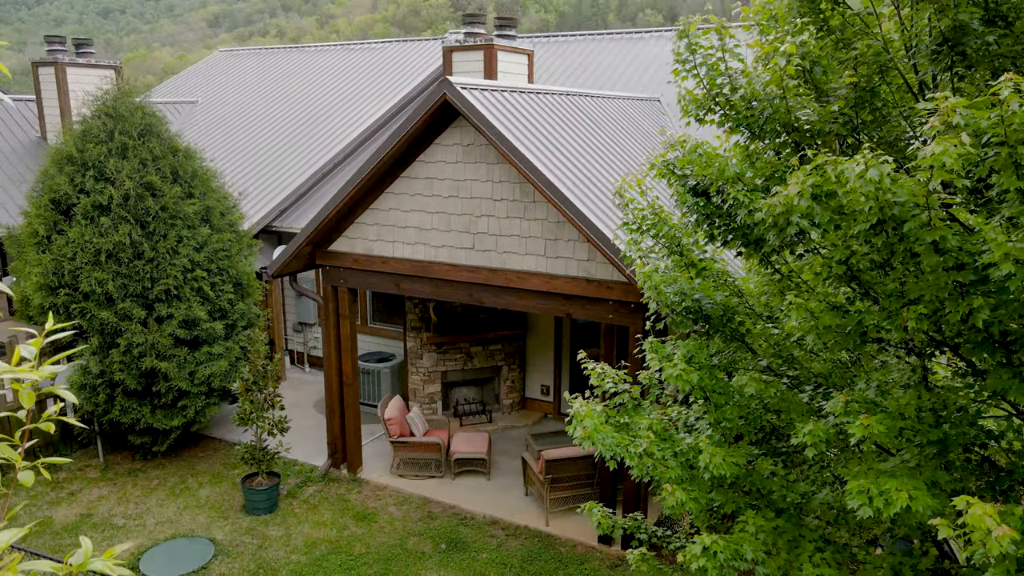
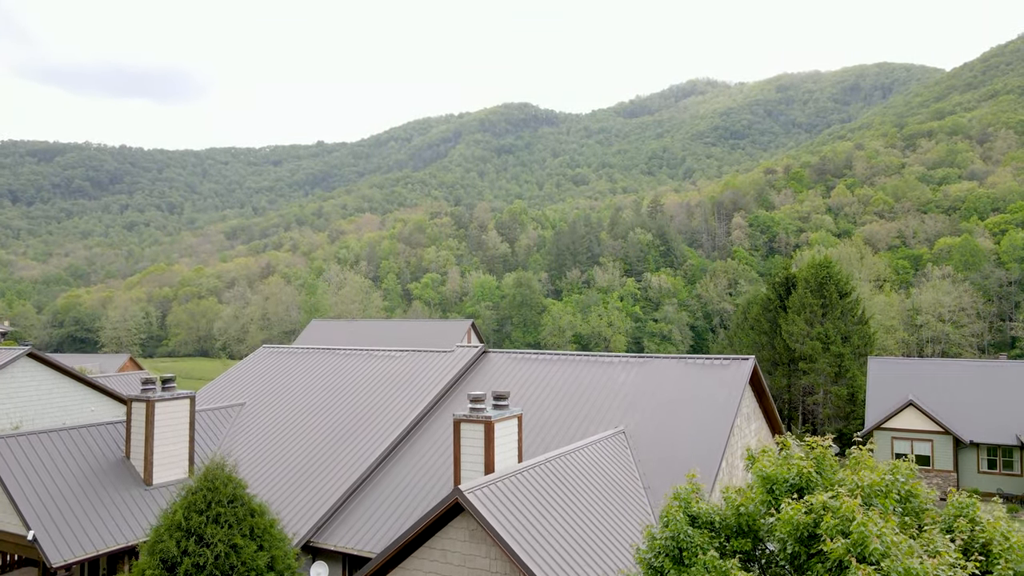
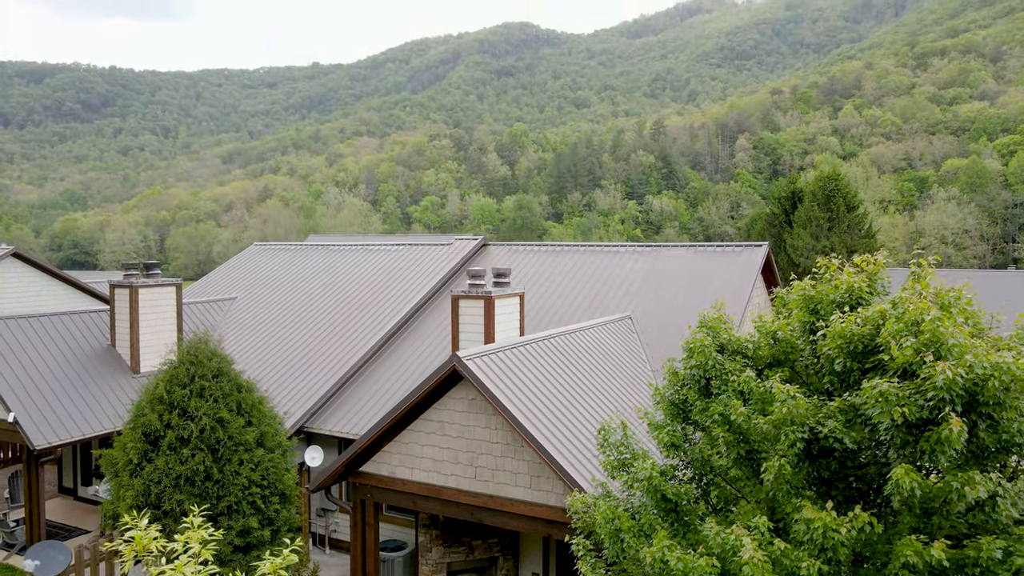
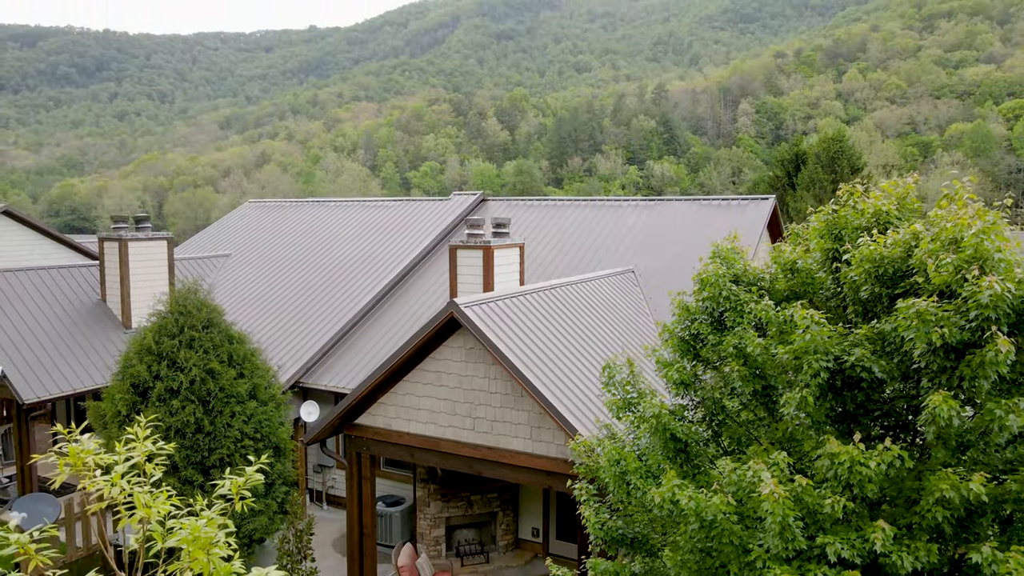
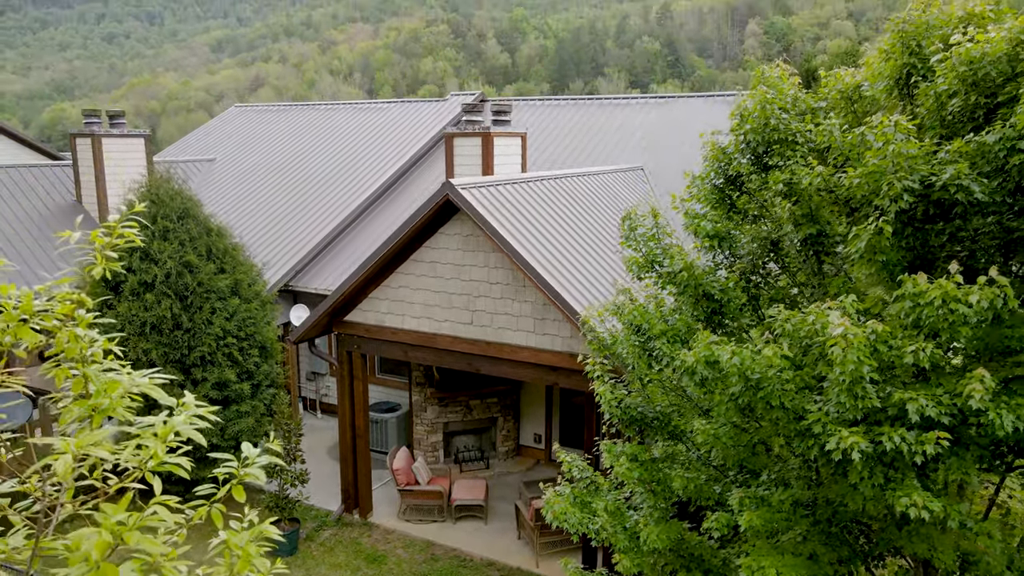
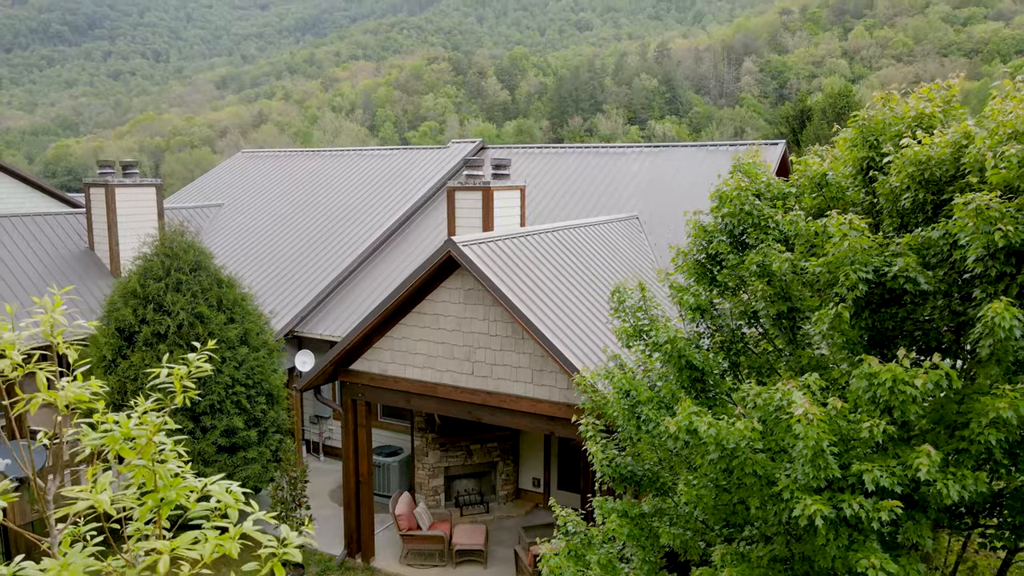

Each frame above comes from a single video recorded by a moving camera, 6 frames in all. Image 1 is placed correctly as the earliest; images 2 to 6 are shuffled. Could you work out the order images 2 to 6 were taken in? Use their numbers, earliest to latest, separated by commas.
5, 6, 4, 3, 2
